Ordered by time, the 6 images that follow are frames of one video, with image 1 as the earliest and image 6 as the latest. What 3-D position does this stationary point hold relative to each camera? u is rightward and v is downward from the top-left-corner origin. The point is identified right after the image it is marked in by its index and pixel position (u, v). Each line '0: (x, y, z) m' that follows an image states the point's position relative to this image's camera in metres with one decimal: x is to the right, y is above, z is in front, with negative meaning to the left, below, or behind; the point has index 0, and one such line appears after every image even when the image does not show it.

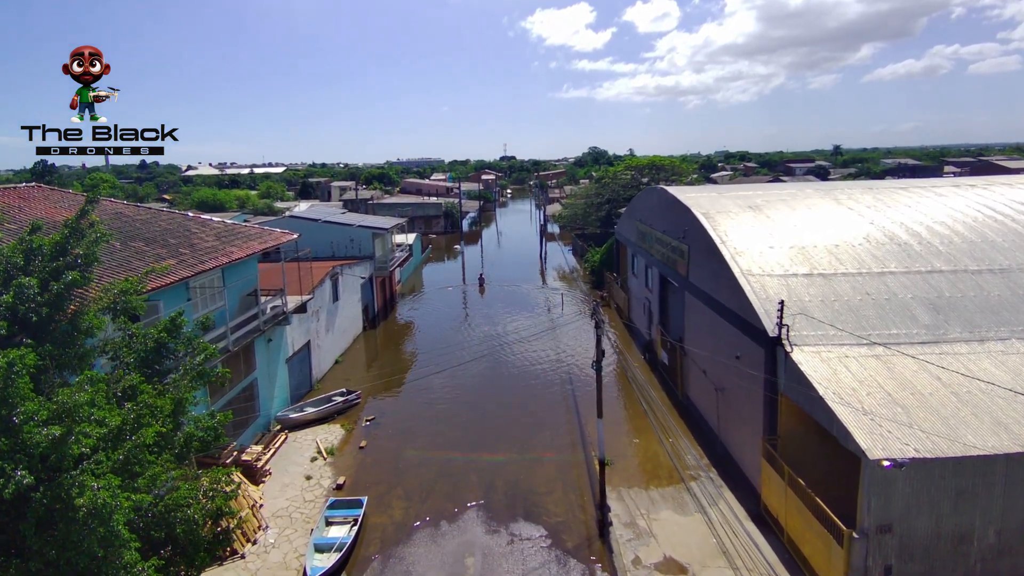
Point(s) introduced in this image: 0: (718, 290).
0: (+5.2, 0.0, +15.0) m
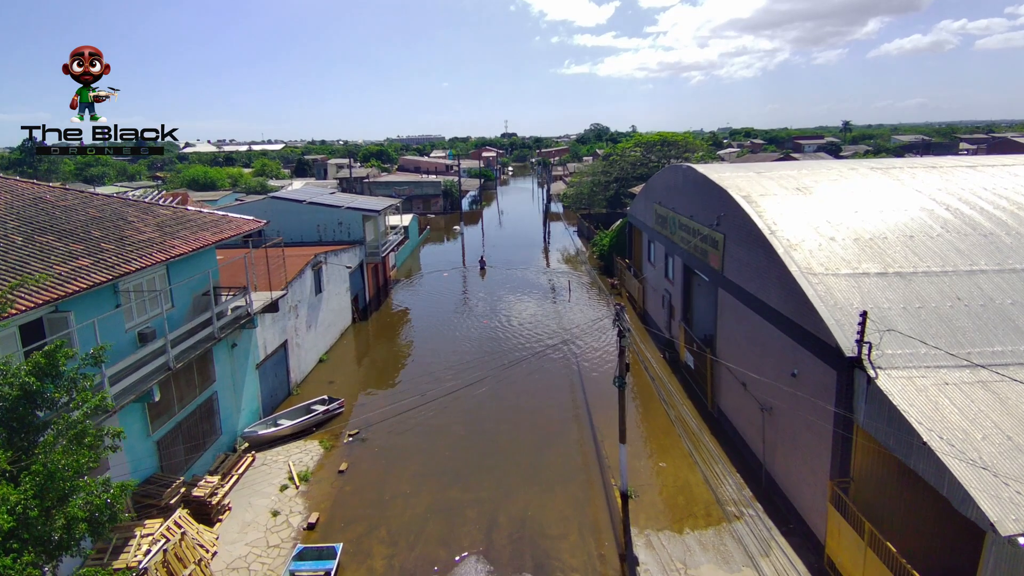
0: (+5.3, 0.0, +12.5) m
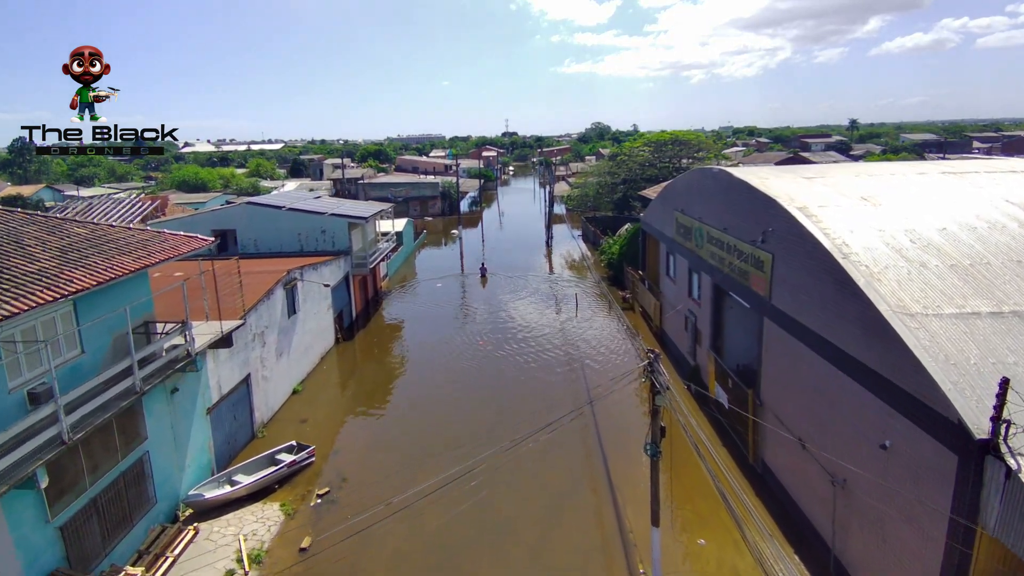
0: (+5.3, -0.7, +9.8) m
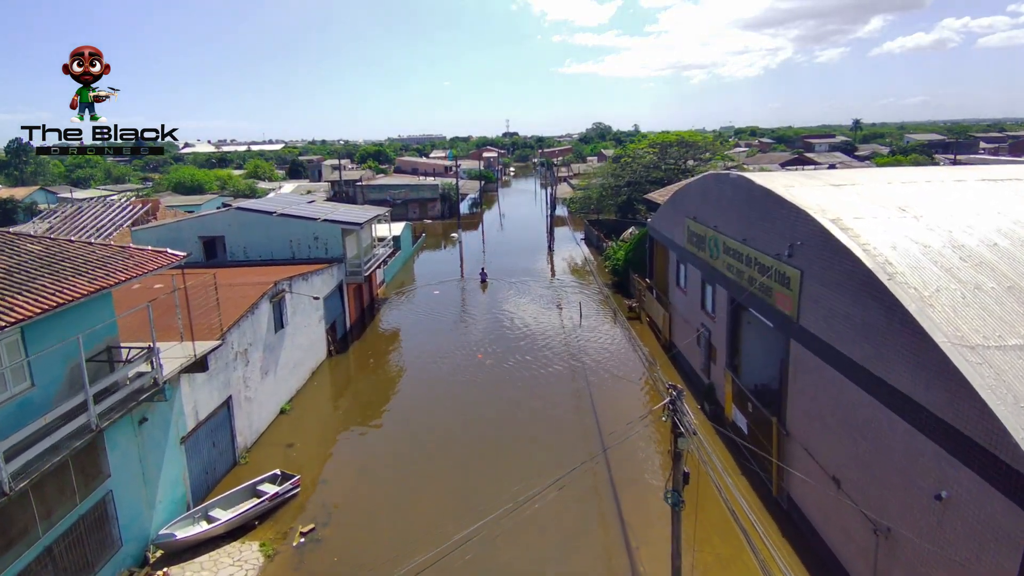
0: (+5.4, -1.0, +8.7) m
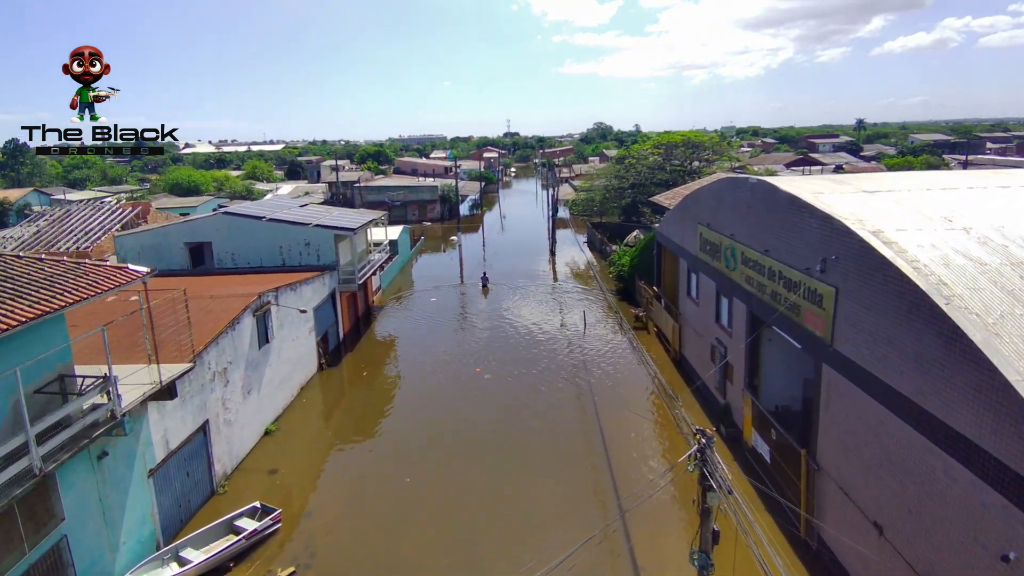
0: (+5.4, -1.4, +7.5) m
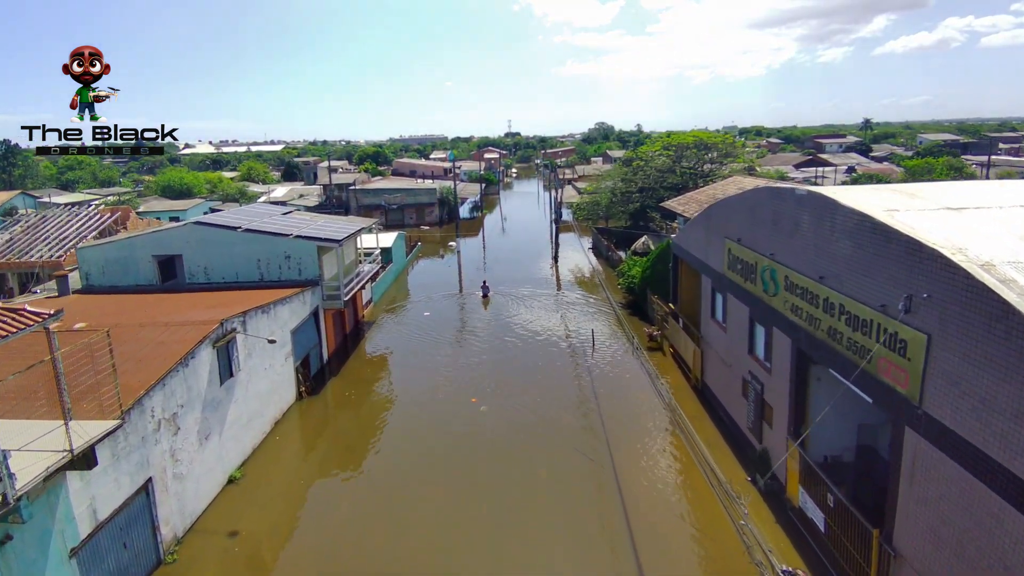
0: (+5.4, -2.0, +5.4) m
